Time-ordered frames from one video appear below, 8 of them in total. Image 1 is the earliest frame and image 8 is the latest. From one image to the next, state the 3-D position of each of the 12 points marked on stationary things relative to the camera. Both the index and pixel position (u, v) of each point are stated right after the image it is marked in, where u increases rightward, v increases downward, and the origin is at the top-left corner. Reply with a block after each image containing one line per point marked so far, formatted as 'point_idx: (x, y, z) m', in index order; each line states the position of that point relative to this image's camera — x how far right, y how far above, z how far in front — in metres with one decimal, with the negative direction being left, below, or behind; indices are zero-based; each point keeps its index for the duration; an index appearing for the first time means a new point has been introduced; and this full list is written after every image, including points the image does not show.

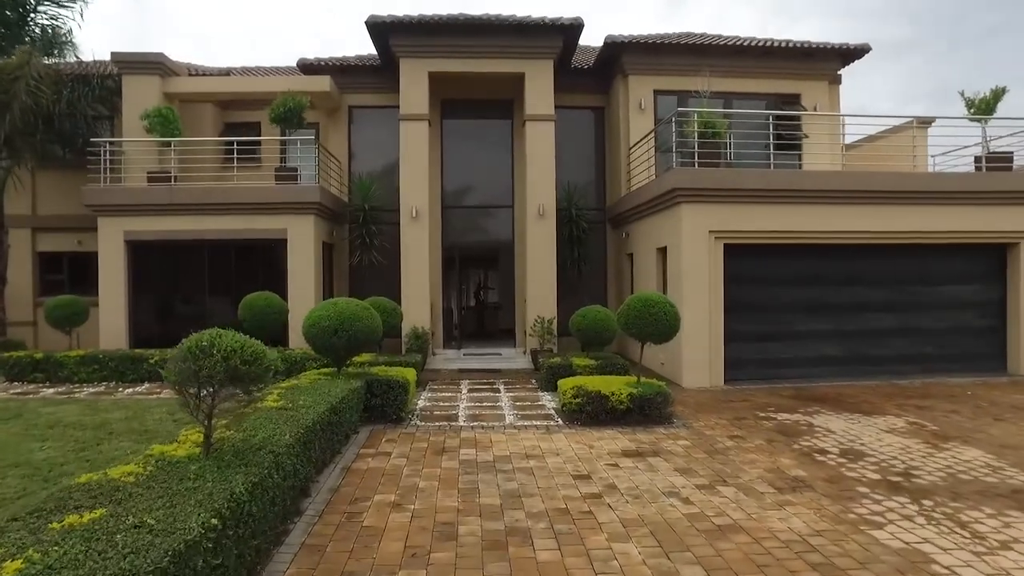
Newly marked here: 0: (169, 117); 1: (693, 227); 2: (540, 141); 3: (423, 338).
0: (-6.2, +3.1, +11.8) m
1: (+2.7, +0.9, +9.9) m
2: (+0.5, +2.8, +12.1) m
3: (-1.6, -0.9, +11.6) m
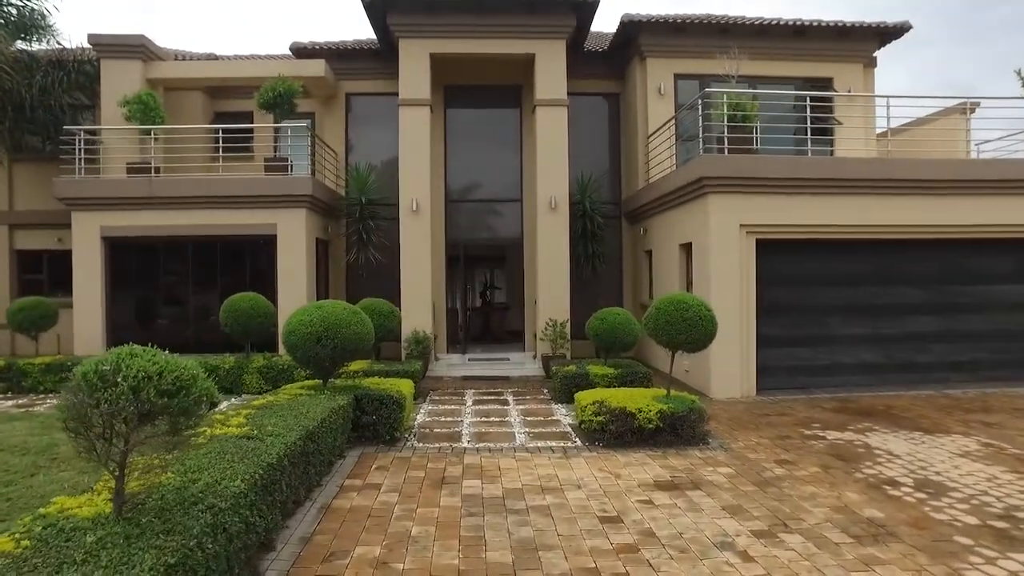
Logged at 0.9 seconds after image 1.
0: (-6.0, +3.1, +10.9) m
1: (+2.9, +0.9, +9.0) m
2: (+0.7, +2.8, +11.1) m
3: (-1.4, -0.9, +10.6) m
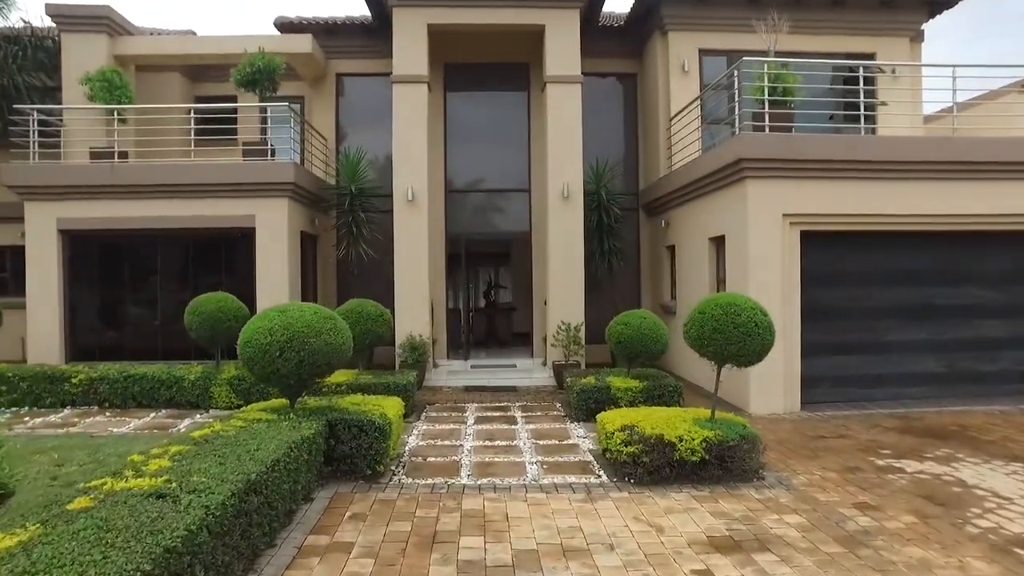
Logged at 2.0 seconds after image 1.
0: (-5.9, +3.1, +9.8) m
1: (+3.0, +0.9, +7.8) m
2: (+0.8, +2.8, +9.9) m
3: (-1.3, -0.9, +9.5) m
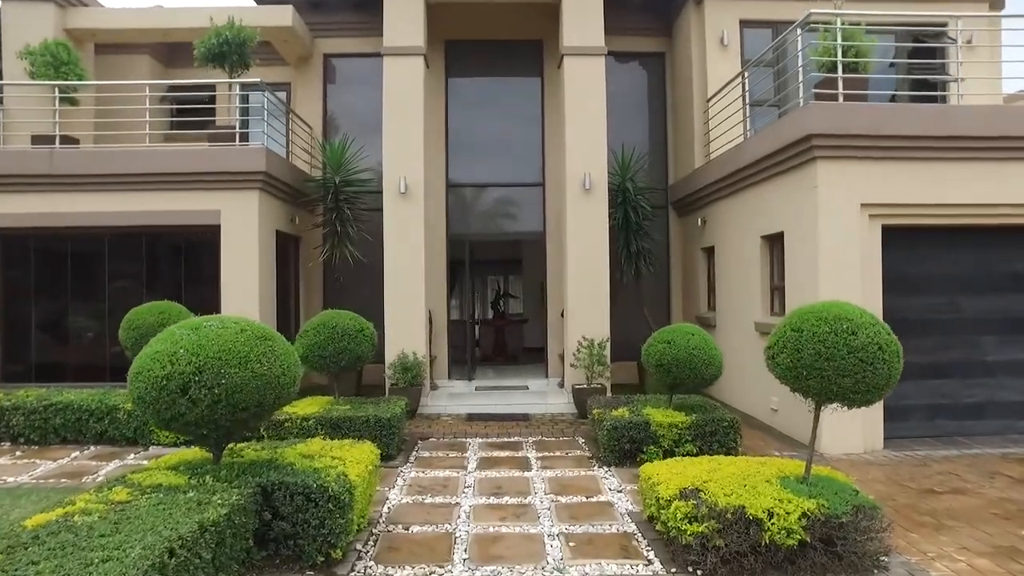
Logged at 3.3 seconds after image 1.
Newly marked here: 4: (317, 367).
0: (-5.8, +3.0, +8.4) m
1: (+3.1, +0.9, +6.2) m
2: (+0.9, +2.7, +8.5) m
3: (-1.2, -1.0, +8.0) m
4: (-1.8, -0.7, +6.2) m
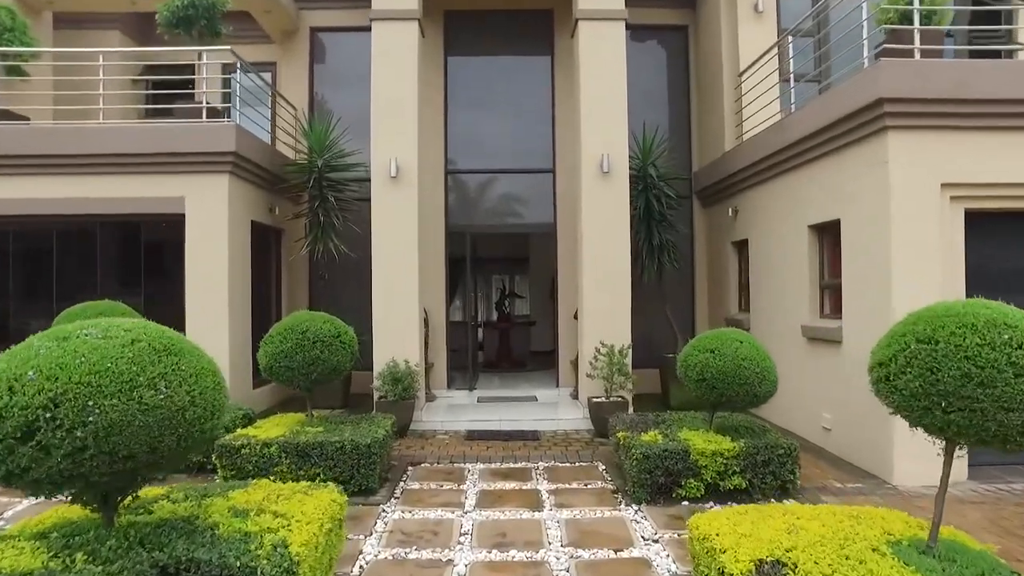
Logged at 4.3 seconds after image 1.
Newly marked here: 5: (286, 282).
0: (-5.7, +3.0, +7.4) m
1: (+3.1, +0.9, +5.1) m
2: (+1.0, +2.7, +7.4) m
3: (-1.1, -1.0, +6.9) m
4: (-1.8, -0.7, +5.1) m
5: (-3.1, +0.1, +8.8) m
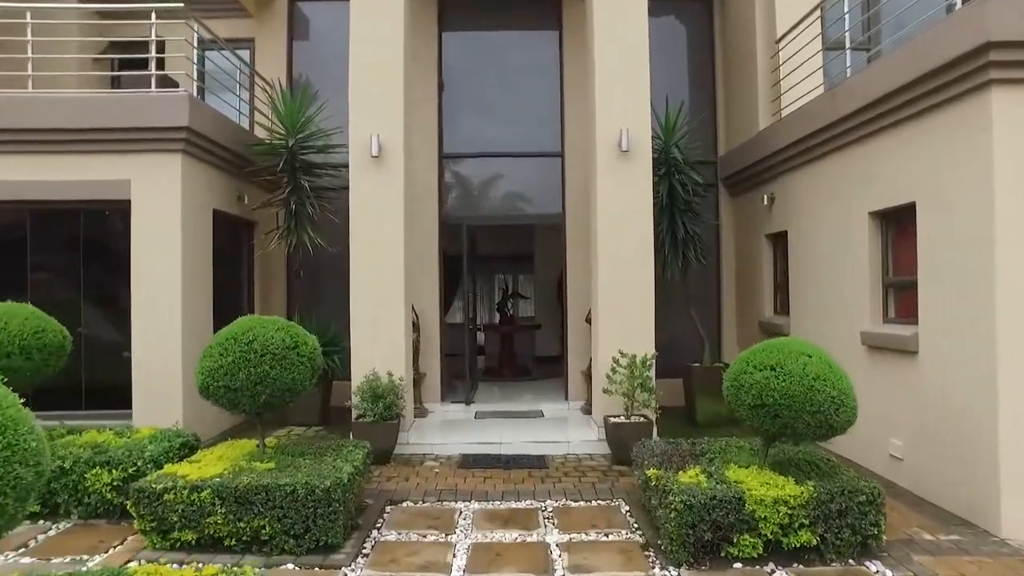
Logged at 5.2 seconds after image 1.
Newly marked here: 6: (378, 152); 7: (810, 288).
0: (-5.7, +3.0, +6.4) m
1: (+3.1, +0.9, +4.0) m
2: (+1.0, +2.7, +6.3) m
3: (-1.1, -1.0, +5.9) m
4: (-1.8, -0.7, +4.1) m
5: (-3.0, +0.1, +7.8) m
6: (-1.3, +1.3, +6.2) m
7: (+3.0, 0.0, +6.6) m
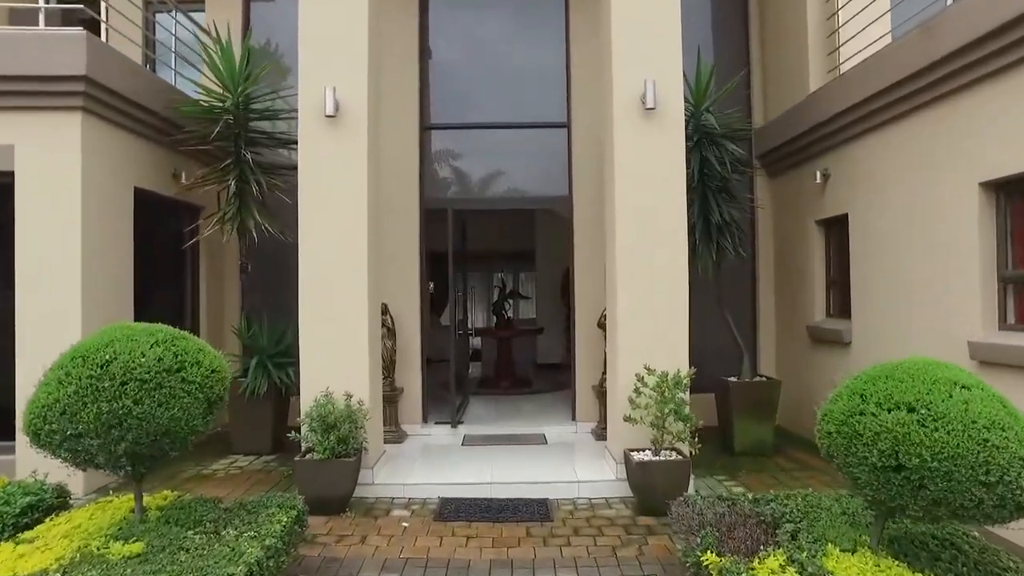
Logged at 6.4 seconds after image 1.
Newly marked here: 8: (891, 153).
0: (-5.7, +3.0, +5.0) m
1: (+3.1, +0.9, +2.7) m
2: (+1.0, +2.7, +5.0) m
3: (-1.1, -1.0, +4.5) m
4: (-1.8, -0.7, +2.7) m
5: (-3.1, +0.1, +6.4) m
6: (-1.3, +1.3, +4.9) m
7: (+2.9, 0.0, +5.2) m
8: (+2.9, +1.1, +5.2) m
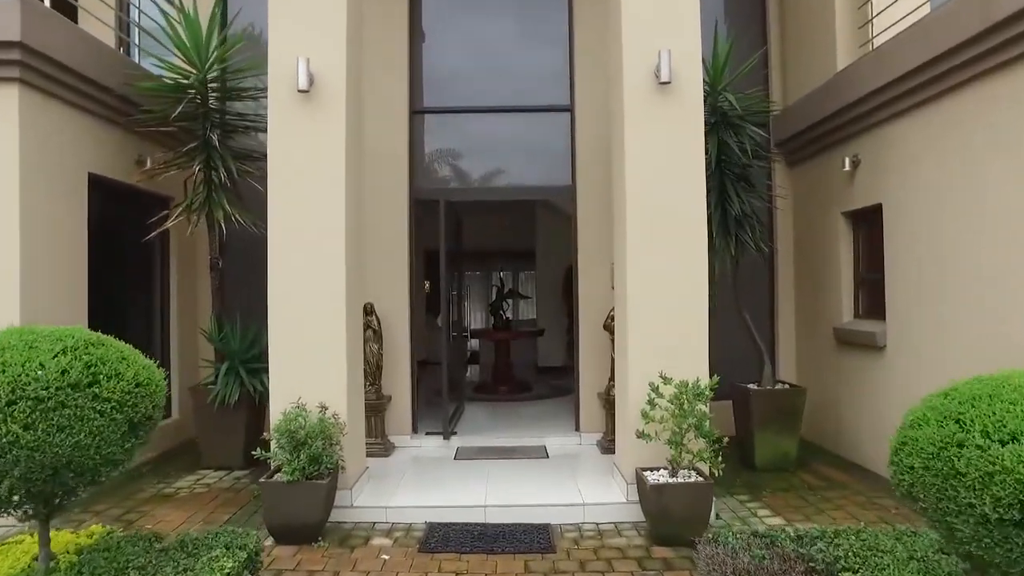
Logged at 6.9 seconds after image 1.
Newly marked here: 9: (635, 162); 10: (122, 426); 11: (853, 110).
0: (-5.8, +3.1, +4.5) m
1: (+3.1, +0.9, +2.1) m
2: (+0.9, +2.7, +4.4) m
3: (-1.2, -0.9, +3.9) m
4: (-1.9, -0.7, +2.1) m
5: (-3.1, +0.1, +5.9) m
6: (-1.3, +1.3, +4.3) m
7: (+2.9, 0.0, +4.6) m
8: (+2.9, +1.1, +4.6) m
9: (+0.8, +0.8, +4.3) m
10: (-1.4, -0.5, +2.3) m
11: (+2.8, +1.4, +5.3) m
